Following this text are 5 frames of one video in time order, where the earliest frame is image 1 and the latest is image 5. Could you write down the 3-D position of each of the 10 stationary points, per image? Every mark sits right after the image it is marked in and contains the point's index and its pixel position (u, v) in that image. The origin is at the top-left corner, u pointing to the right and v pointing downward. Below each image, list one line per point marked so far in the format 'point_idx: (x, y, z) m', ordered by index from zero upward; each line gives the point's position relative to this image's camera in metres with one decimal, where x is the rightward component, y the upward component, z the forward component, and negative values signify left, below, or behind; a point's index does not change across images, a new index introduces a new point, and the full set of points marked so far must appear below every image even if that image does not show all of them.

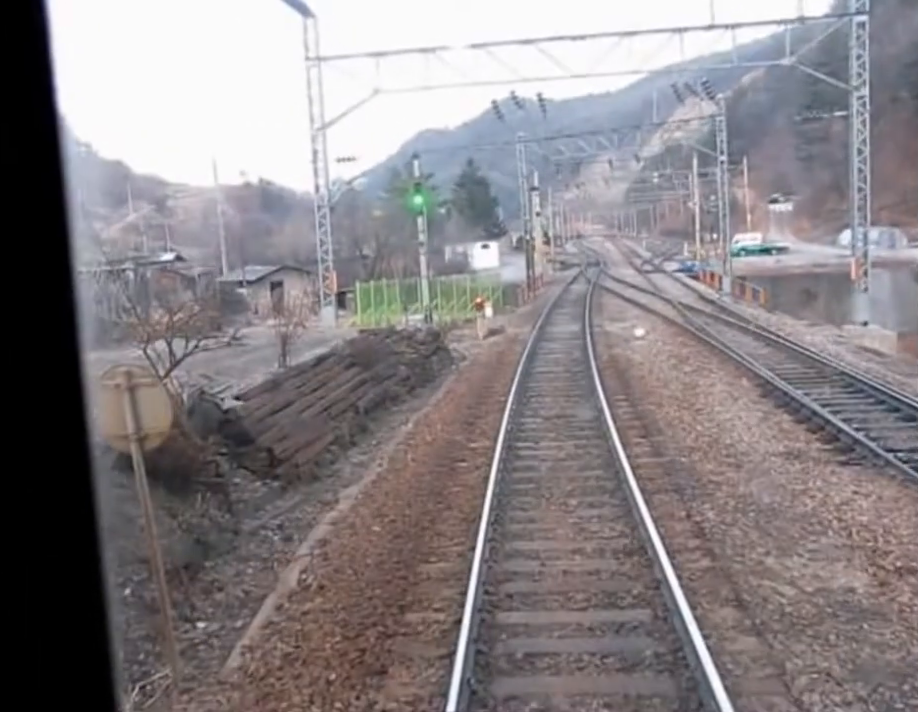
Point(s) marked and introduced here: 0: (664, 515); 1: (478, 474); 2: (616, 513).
0: (+1.6, -1.3, +7.6) m
1: (+0.2, -1.2, +9.3) m
2: (+1.3, -1.3, +7.8) m
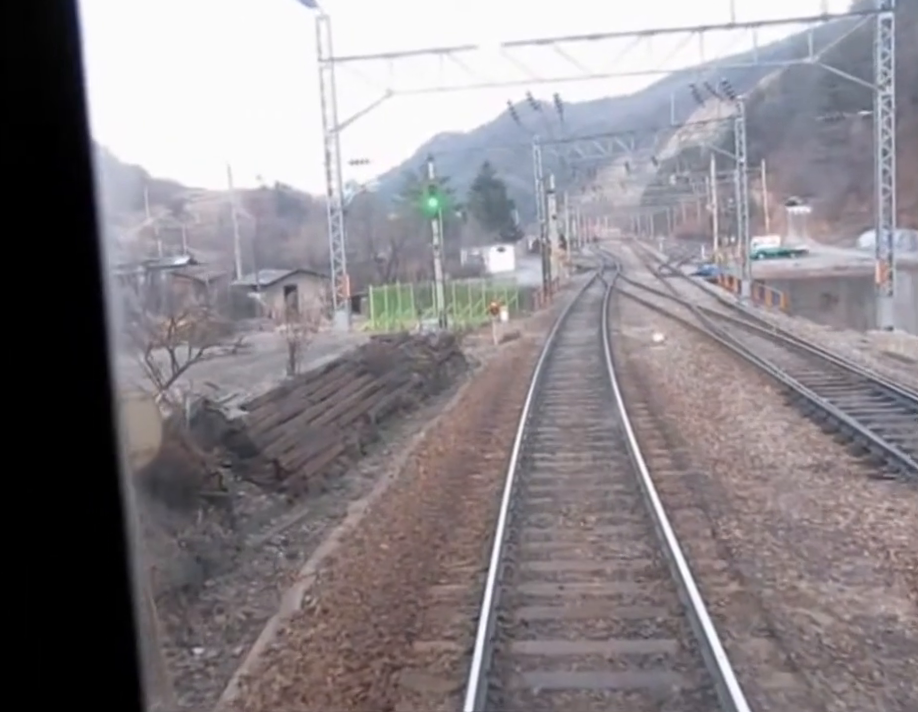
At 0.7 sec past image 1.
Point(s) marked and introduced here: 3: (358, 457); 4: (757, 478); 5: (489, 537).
0: (+1.7, -1.3, +7.2) m
1: (+0.3, -1.2, +8.9) m
2: (+1.4, -1.3, +7.4) m
3: (-1.2, -1.2, +11.0) m
4: (+2.7, -1.1, +8.8) m
5: (+0.2, -1.4, +7.3) m
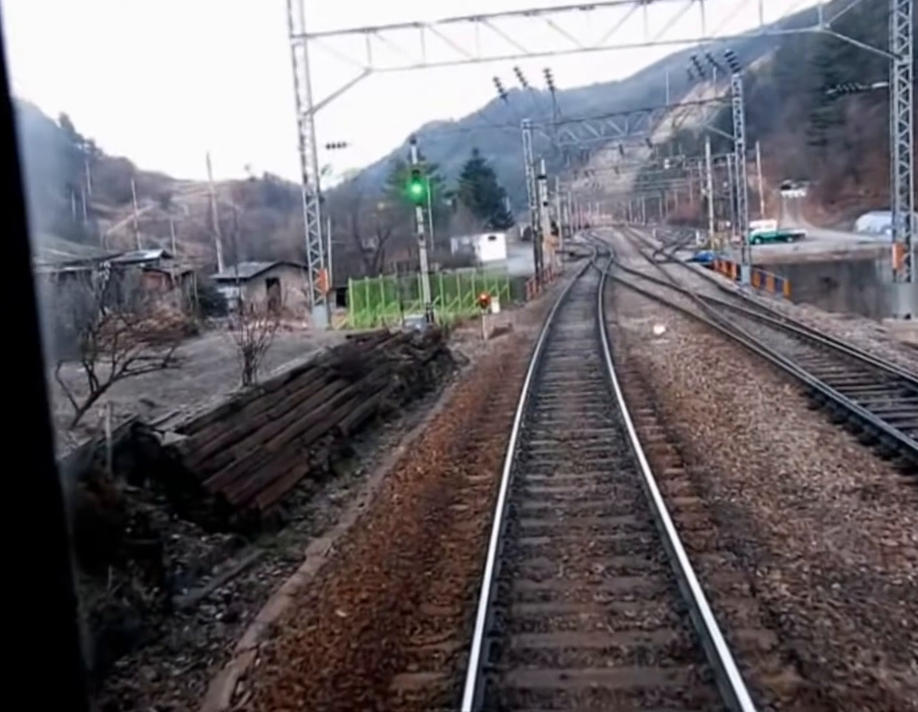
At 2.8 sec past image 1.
0: (+1.6, -1.4, +5.7) m
1: (+0.1, -1.3, +7.5) m
2: (+1.2, -1.4, +5.9) m
3: (-1.4, -1.2, +9.6) m
4: (+2.6, -1.2, +7.4) m
5: (+0.1, -1.5, +5.9) m
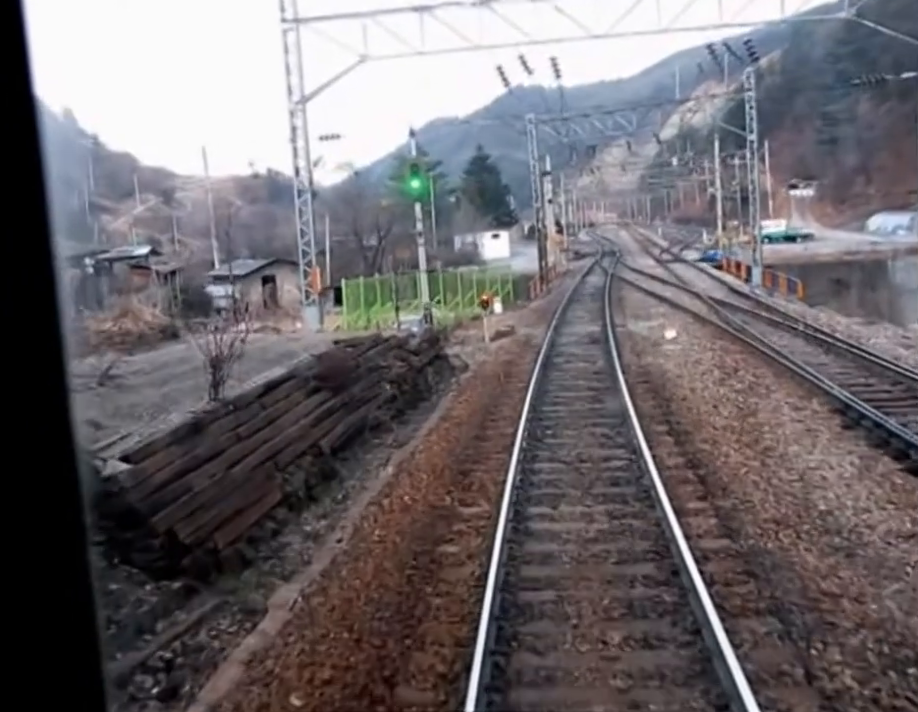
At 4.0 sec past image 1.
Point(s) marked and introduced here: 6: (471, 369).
0: (+1.5, -1.5, +4.6) m
1: (+0.1, -1.4, +6.3) m
2: (+1.1, -1.6, +4.8) m
3: (-1.4, -1.4, +8.5) m
4: (+2.5, -1.3, +6.3) m
5: (0.0, -1.6, +4.8) m
6: (+0.2, -0.2, +16.5) m
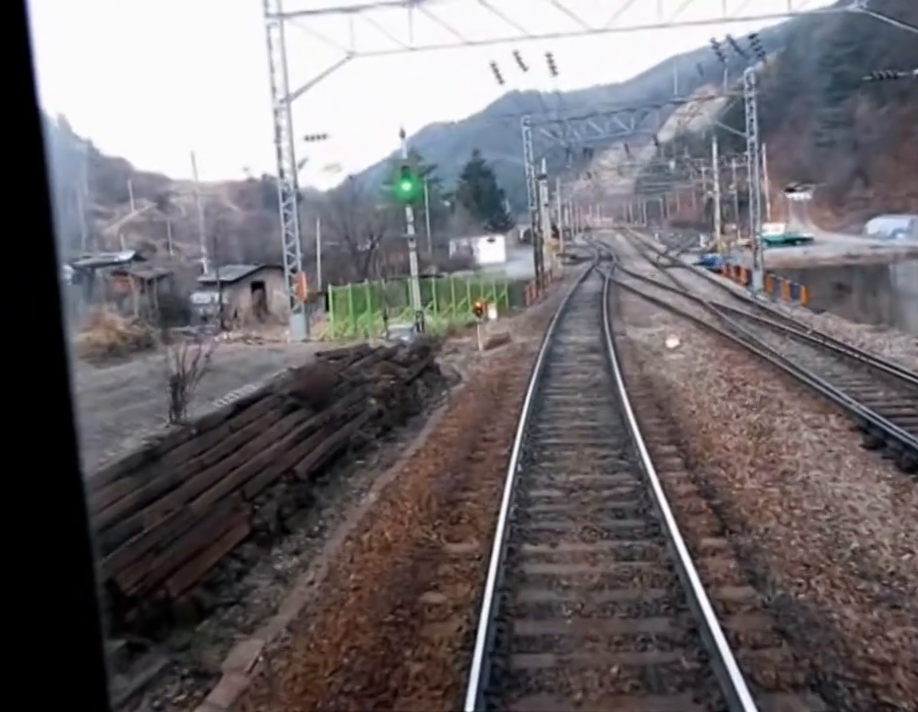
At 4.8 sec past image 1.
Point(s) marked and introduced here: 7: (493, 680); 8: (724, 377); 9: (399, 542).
0: (+1.4, -1.7, +3.8) m
1: (0.0, -1.6, +5.5) m
2: (+1.1, -1.7, +4.0) m
3: (-1.5, -1.5, +7.6) m
4: (+2.4, -1.4, +5.5) m
5: (-0.1, -1.7, +3.9) m
6: (+0.1, -0.4, +15.6) m
7: (+0.2, -1.6, +4.8) m
8: (+3.9, -0.3, +13.9) m
9: (-0.4, -1.4, +7.2) m
